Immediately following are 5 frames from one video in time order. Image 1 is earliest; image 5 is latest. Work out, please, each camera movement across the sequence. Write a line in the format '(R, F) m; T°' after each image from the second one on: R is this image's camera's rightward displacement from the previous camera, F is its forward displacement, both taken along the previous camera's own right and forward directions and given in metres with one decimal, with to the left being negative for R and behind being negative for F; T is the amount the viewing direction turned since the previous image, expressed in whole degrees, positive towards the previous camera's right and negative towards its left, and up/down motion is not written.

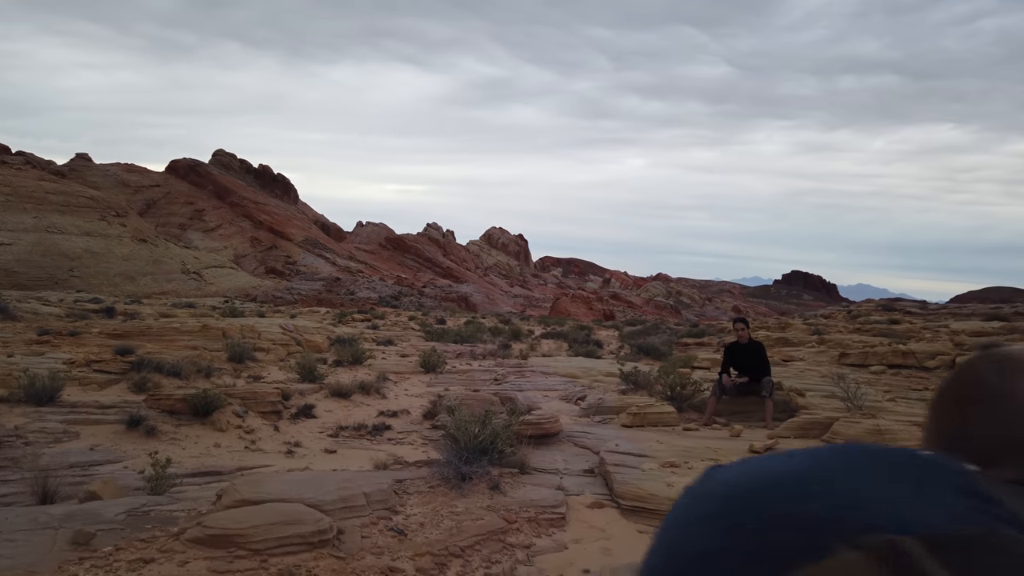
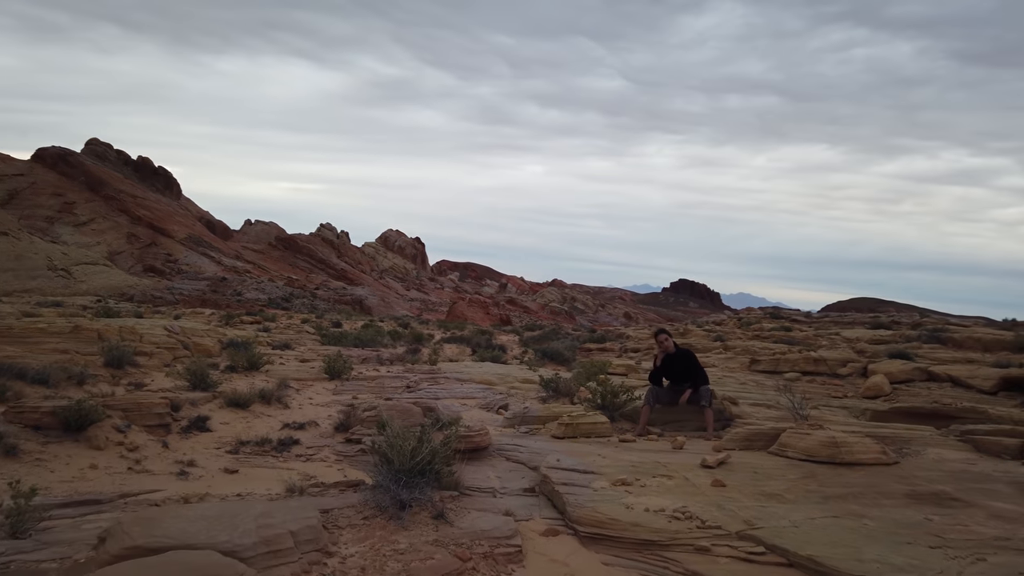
(-0.3, +0.6) m; +8°
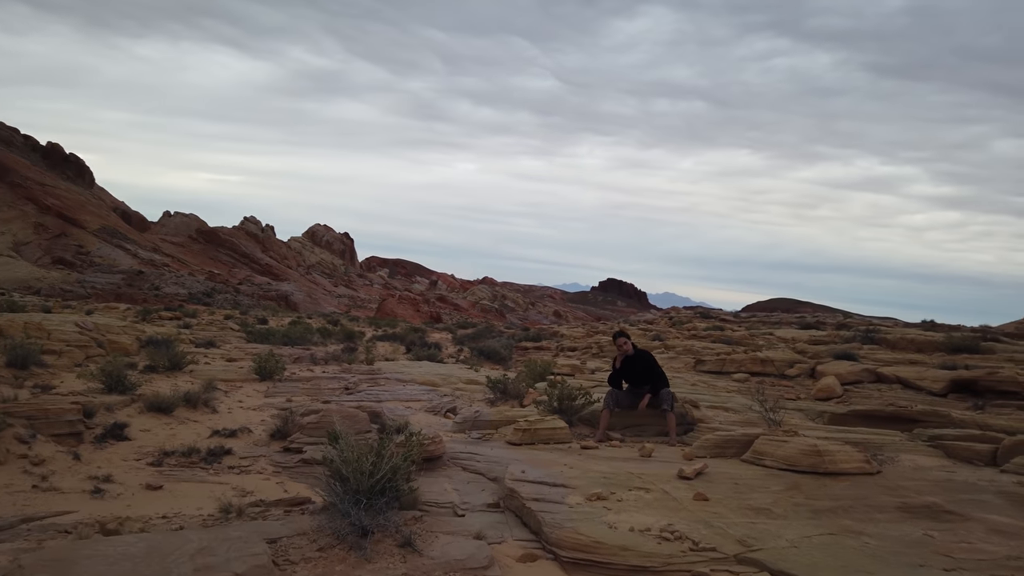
(-0.2, +0.5) m; +5°
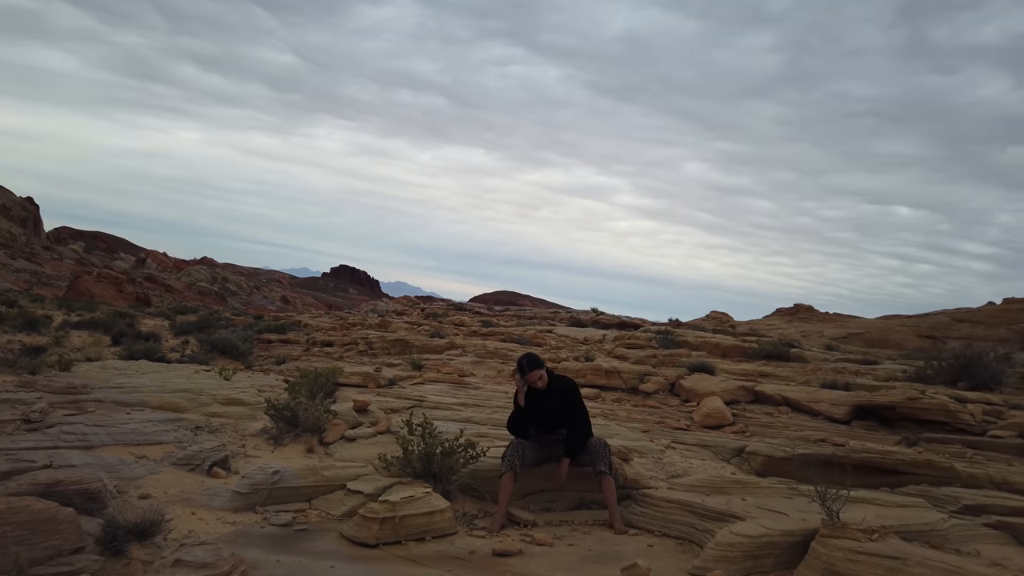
(-0.7, +3.0) m; +20°
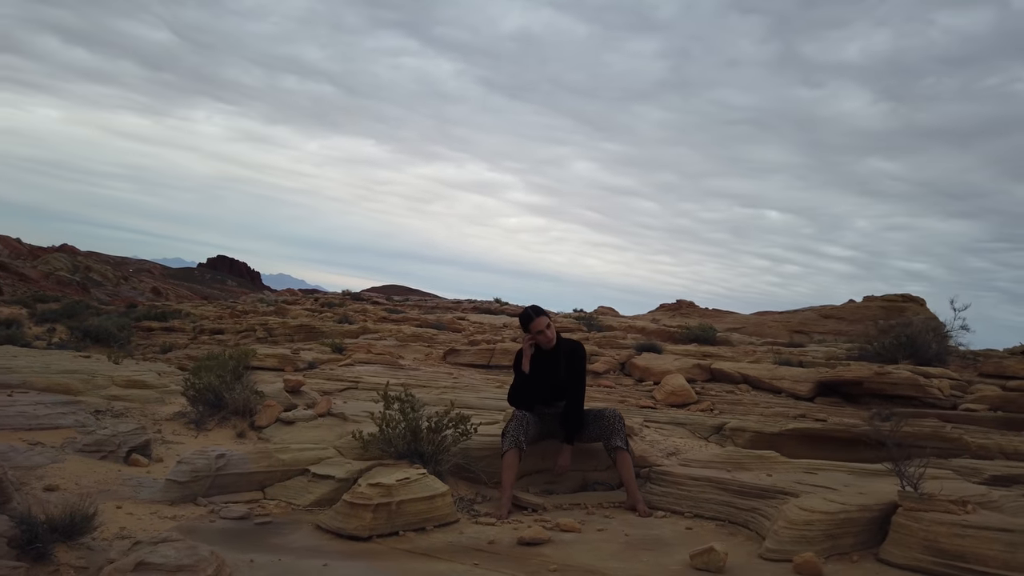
(-0.6, +0.7) m; +9°
